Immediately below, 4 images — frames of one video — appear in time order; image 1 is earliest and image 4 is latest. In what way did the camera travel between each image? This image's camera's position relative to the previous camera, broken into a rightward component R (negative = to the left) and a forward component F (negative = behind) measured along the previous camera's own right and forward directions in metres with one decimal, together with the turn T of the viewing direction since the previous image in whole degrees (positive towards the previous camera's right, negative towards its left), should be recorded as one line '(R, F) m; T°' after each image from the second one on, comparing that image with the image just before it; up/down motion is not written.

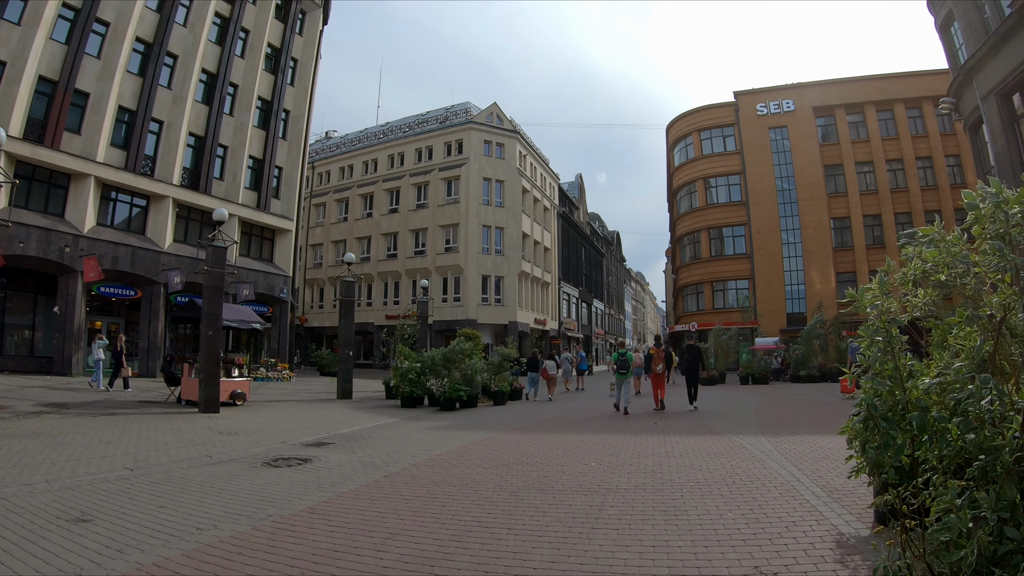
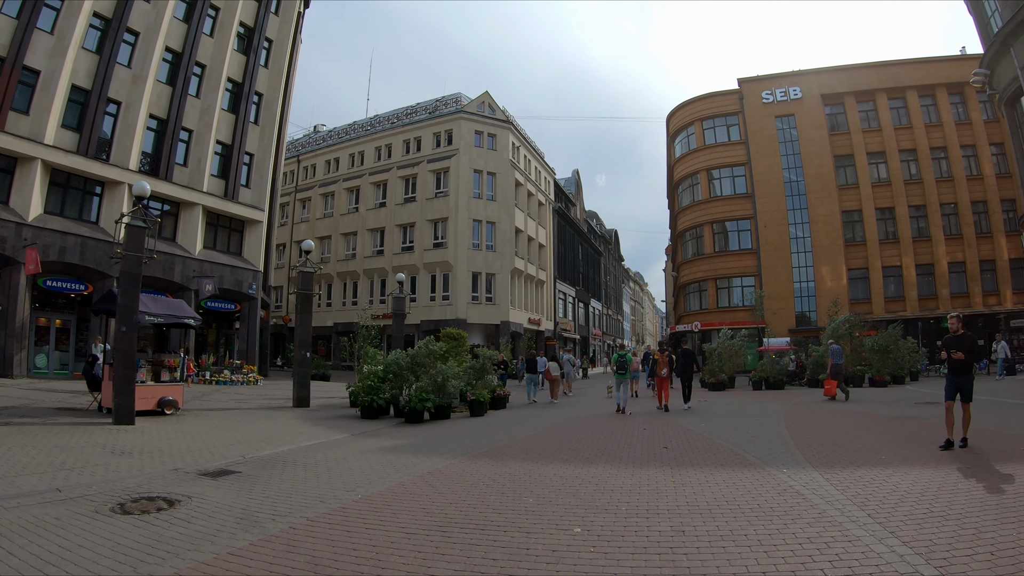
(+0.4, +2.1) m; 0°
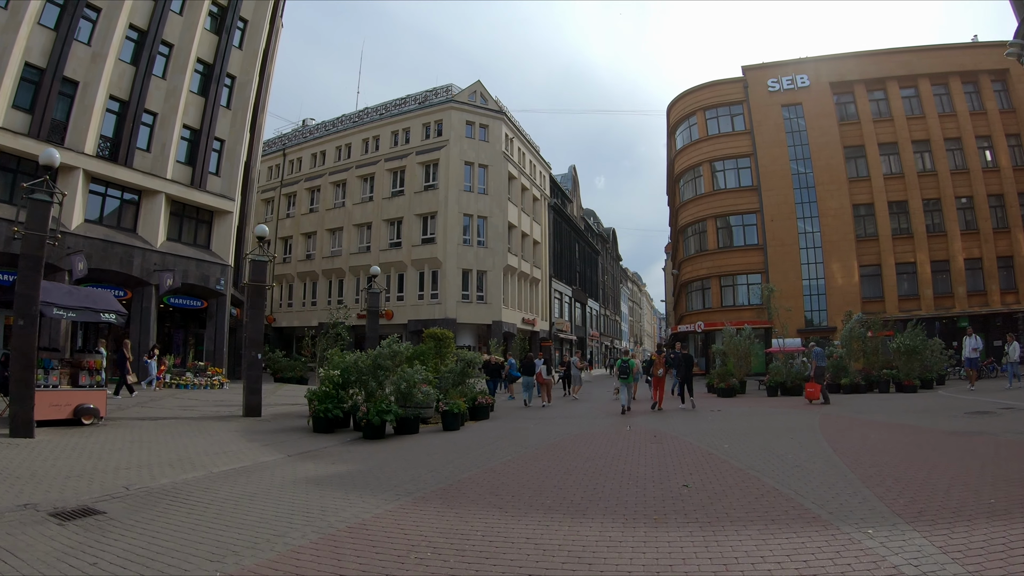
(+0.3, +1.8) m; 0°
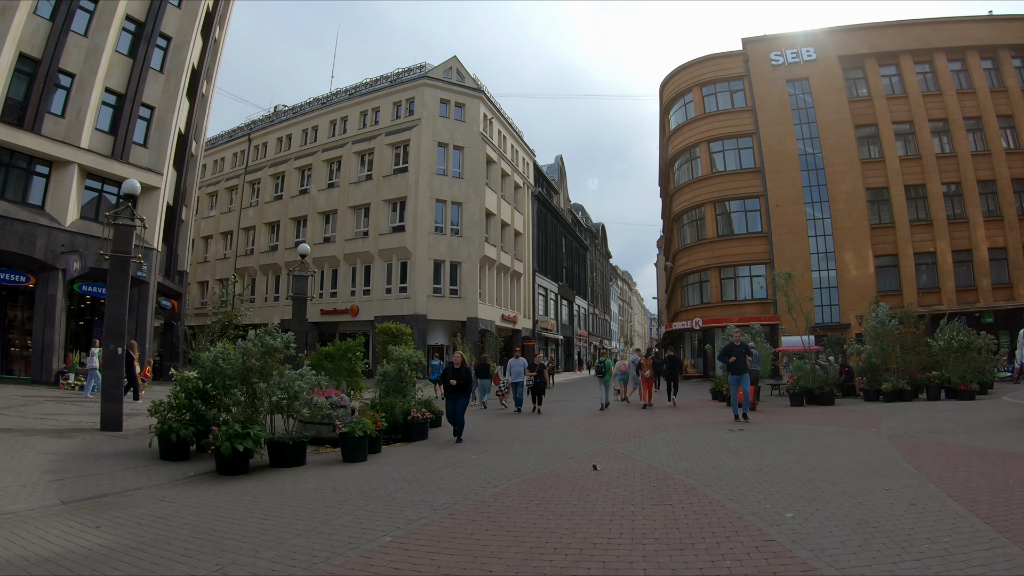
(+0.7, +3.0) m; +1°
